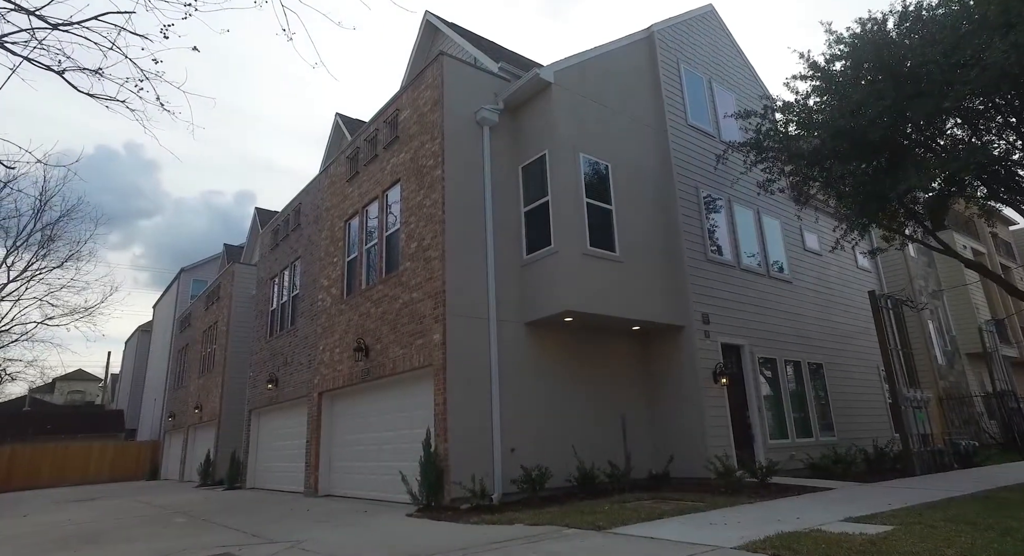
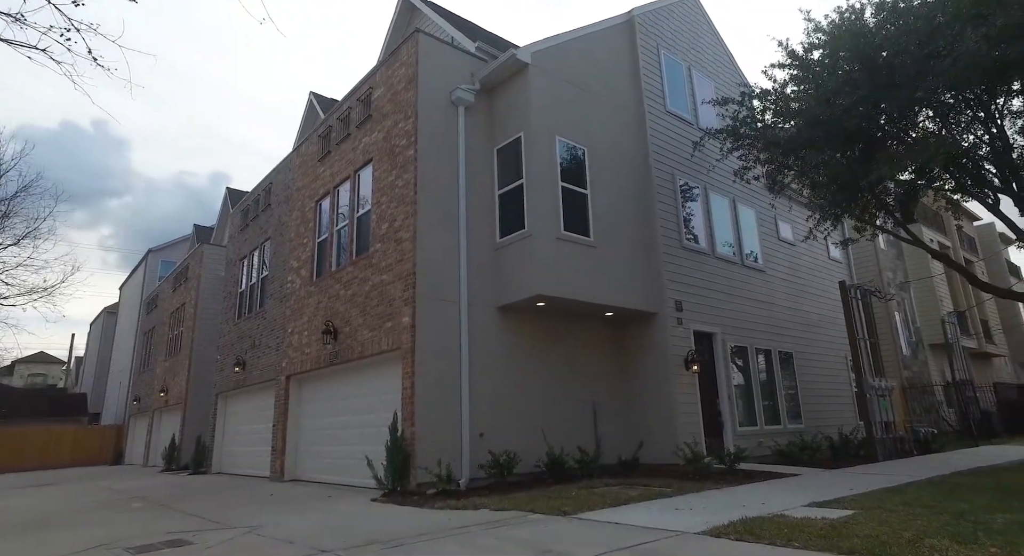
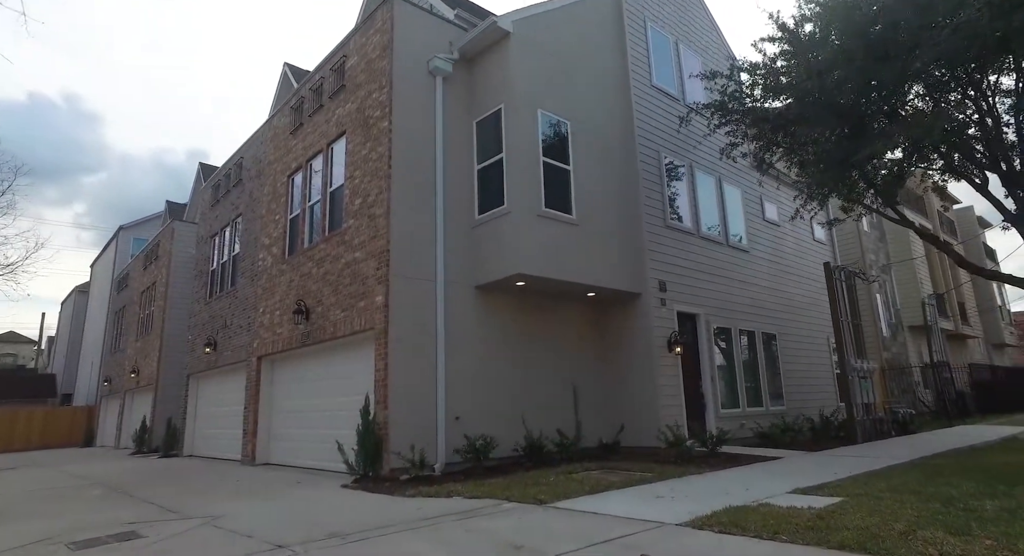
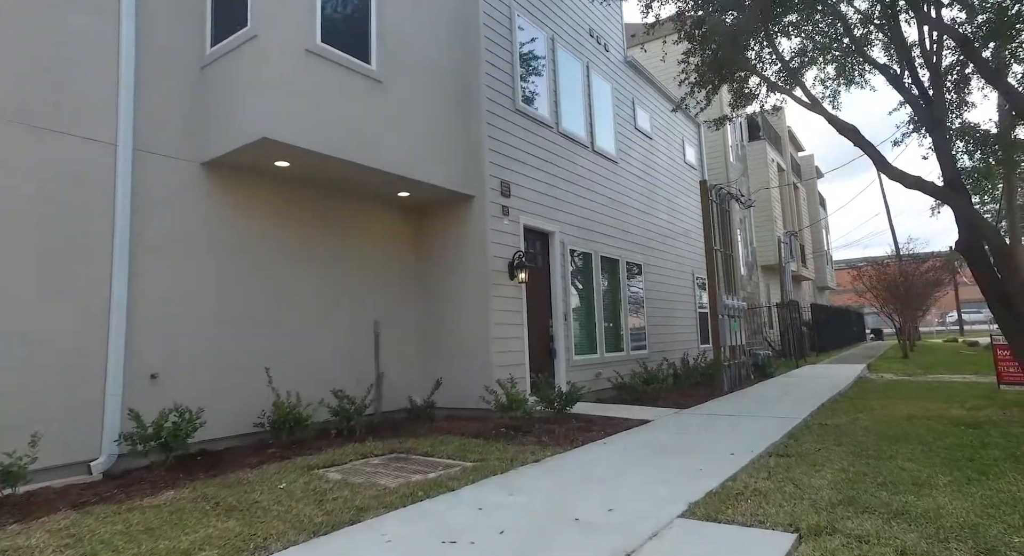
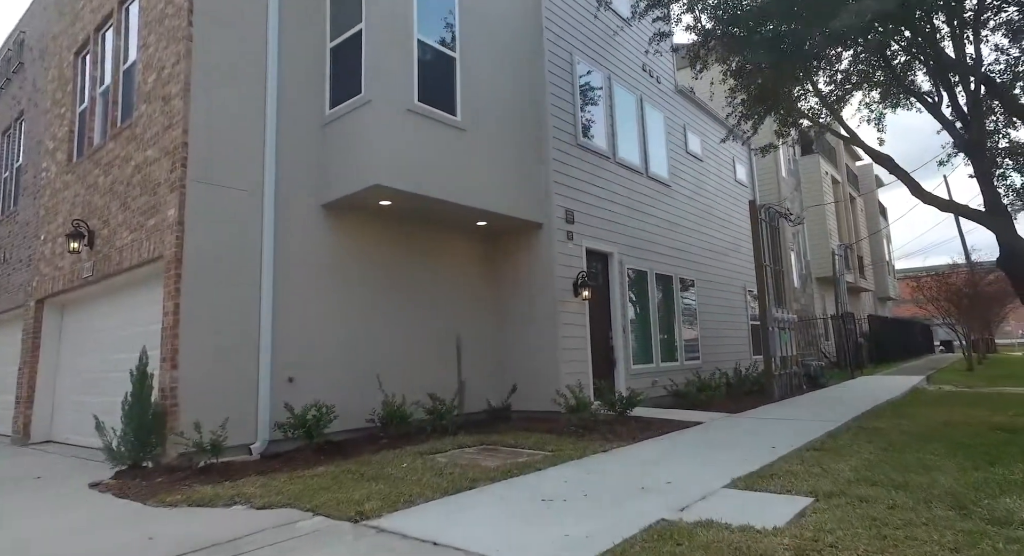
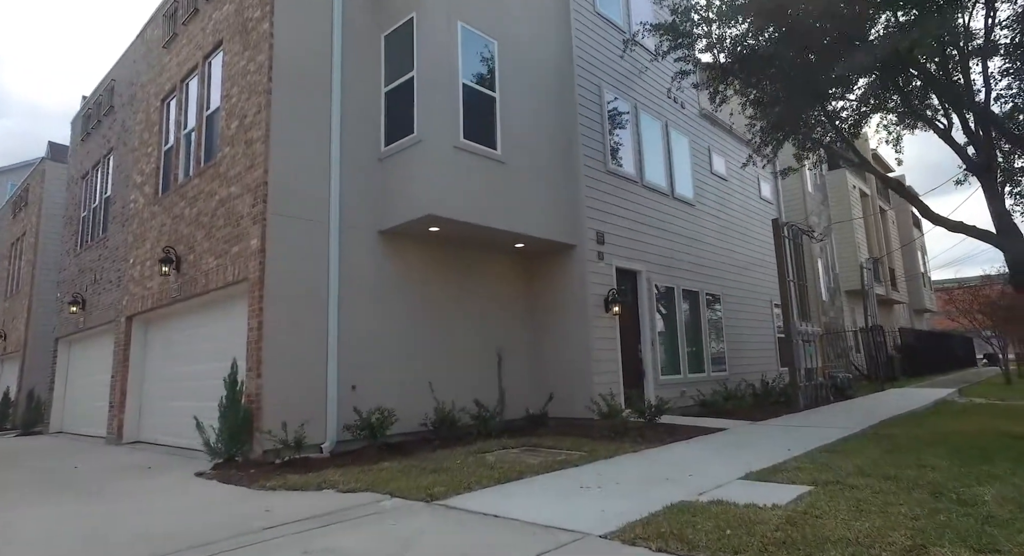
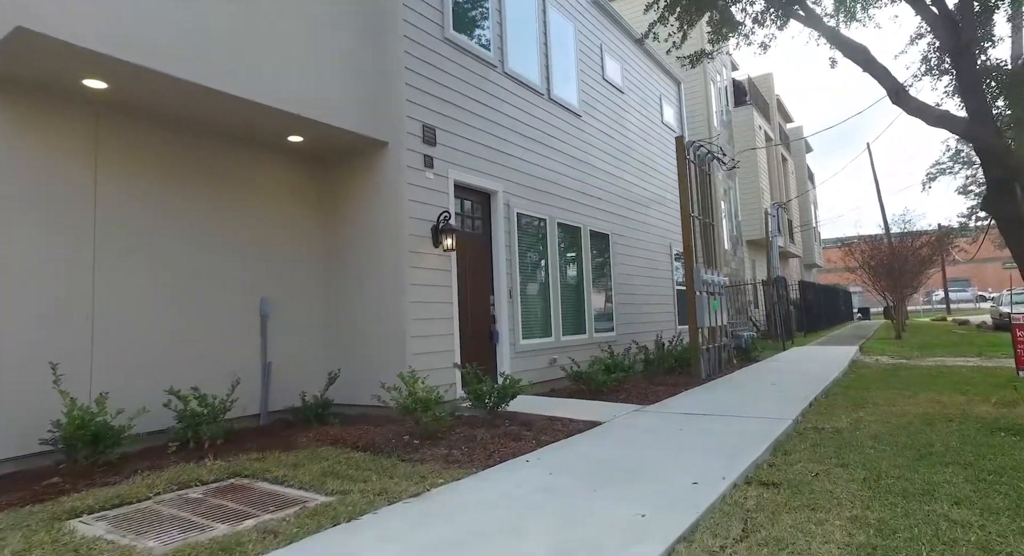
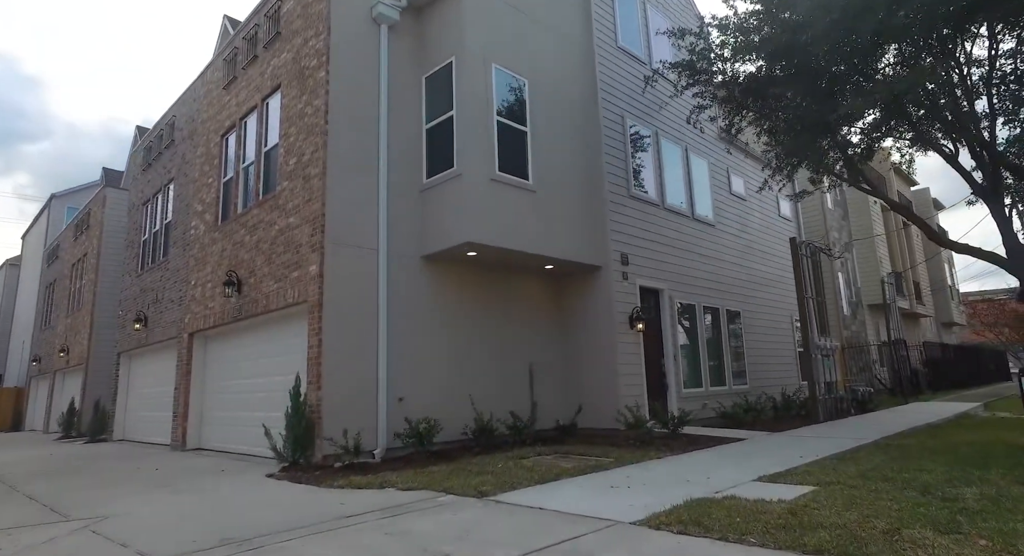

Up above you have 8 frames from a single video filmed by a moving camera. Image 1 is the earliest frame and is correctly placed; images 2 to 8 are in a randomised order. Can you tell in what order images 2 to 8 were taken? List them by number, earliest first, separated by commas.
2, 3, 8, 6, 5, 4, 7
